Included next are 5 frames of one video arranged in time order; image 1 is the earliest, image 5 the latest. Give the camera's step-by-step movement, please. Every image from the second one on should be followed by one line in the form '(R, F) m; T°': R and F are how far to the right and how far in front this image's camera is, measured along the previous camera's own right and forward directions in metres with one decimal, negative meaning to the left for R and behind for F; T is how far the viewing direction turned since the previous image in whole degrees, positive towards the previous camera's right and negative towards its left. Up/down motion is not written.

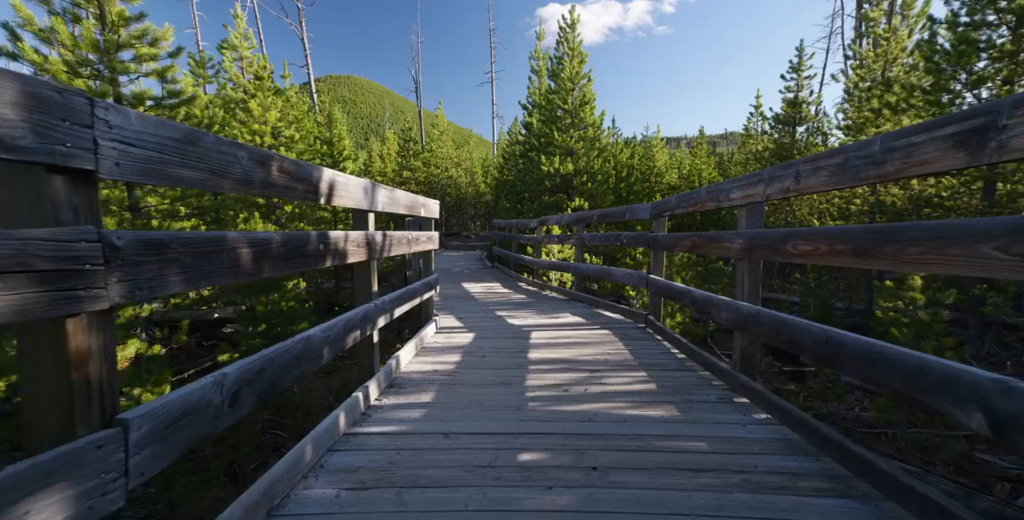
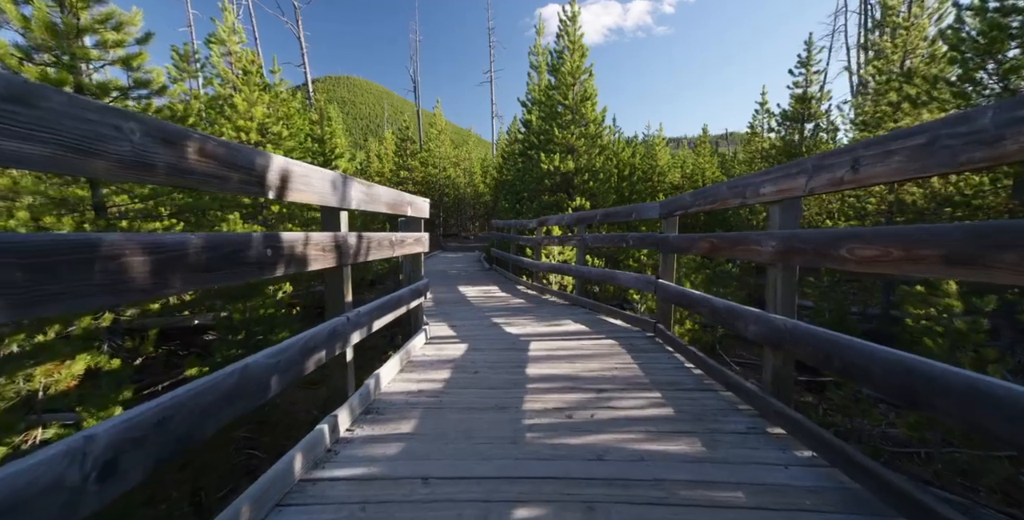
(0.0, +0.3) m; 0°
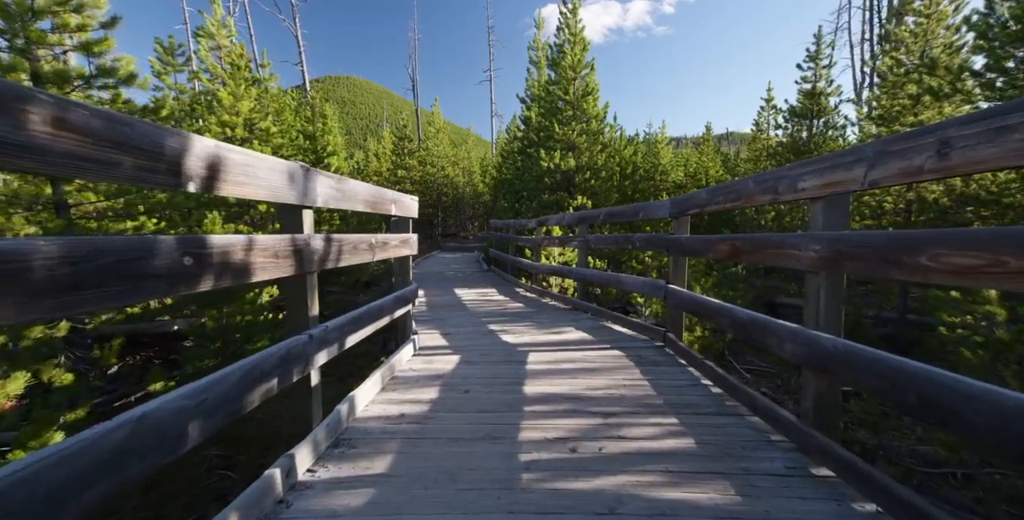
(0.0, +0.3) m; 0°
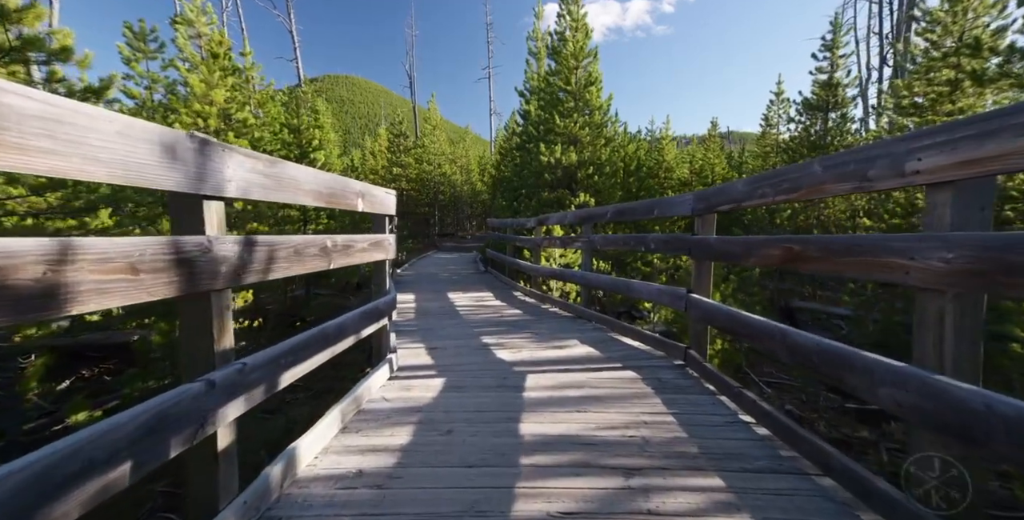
(0.0, +0.5) m; 0°
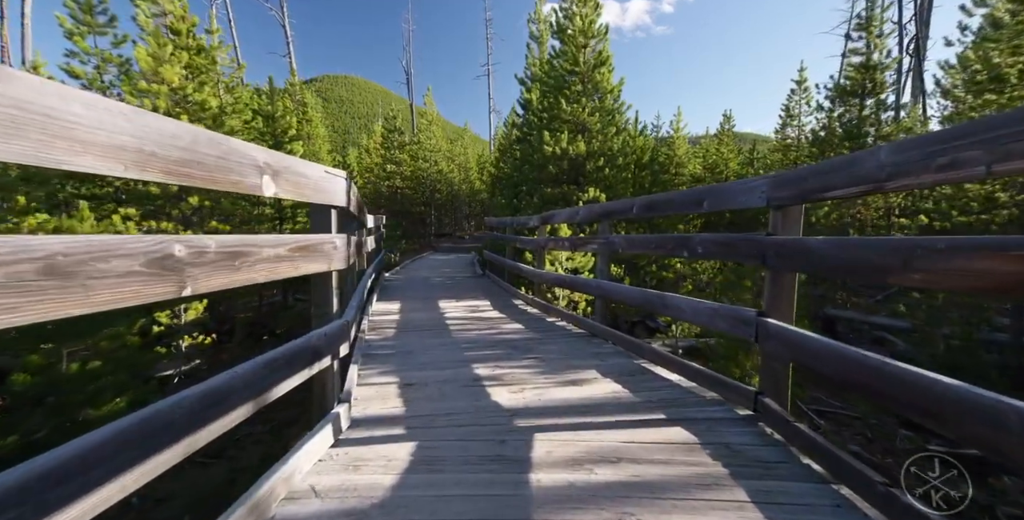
(0.0, +0.9) m; 0°
